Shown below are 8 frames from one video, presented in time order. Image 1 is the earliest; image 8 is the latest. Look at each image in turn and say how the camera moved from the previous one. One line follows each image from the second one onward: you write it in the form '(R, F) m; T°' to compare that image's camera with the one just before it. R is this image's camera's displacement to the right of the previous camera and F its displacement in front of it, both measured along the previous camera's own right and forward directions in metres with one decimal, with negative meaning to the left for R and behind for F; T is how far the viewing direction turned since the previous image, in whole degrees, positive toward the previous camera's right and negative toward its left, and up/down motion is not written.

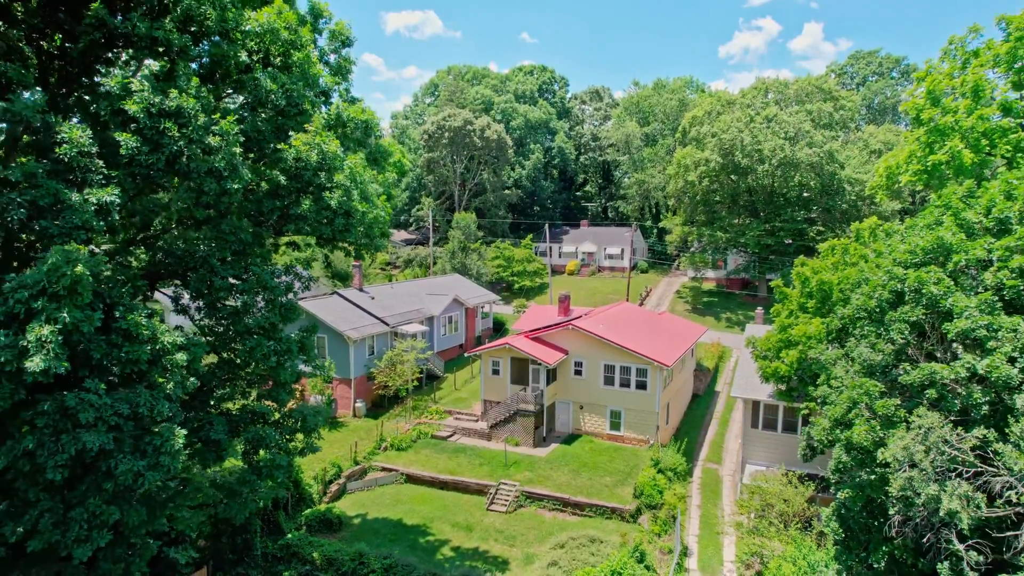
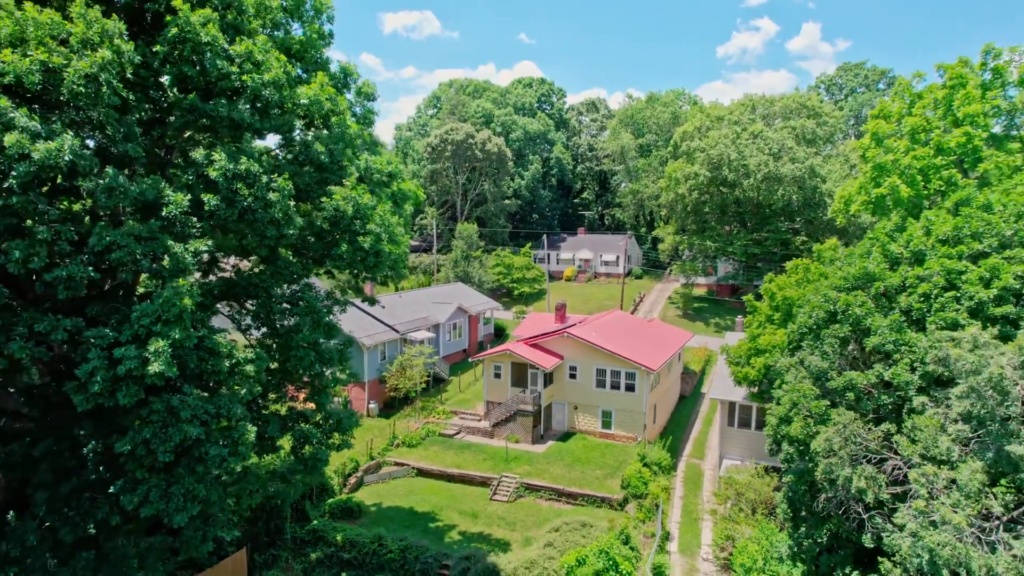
(0.0, -1.2) m; 0°
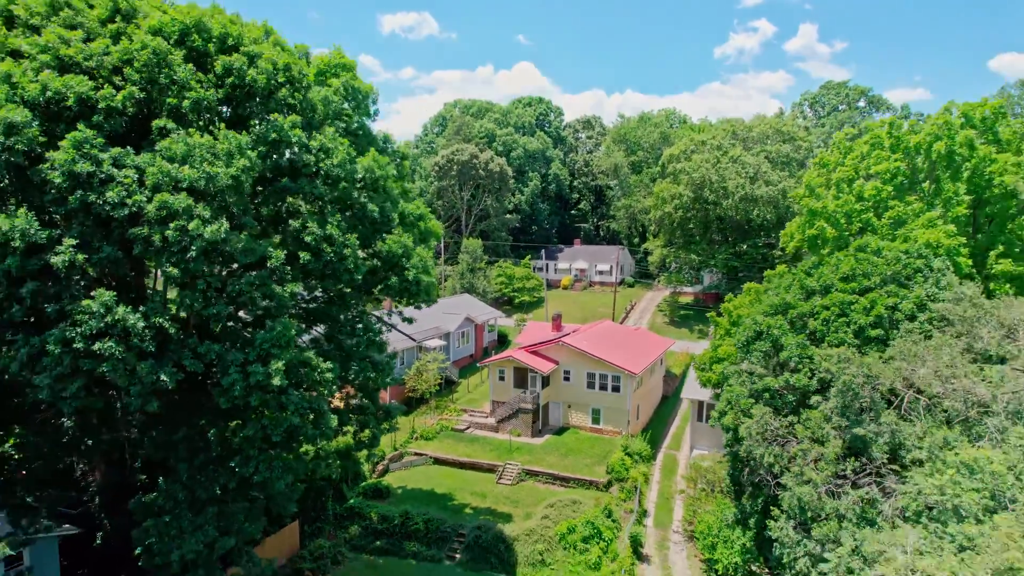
(-0.1, -2.2) m; 0°
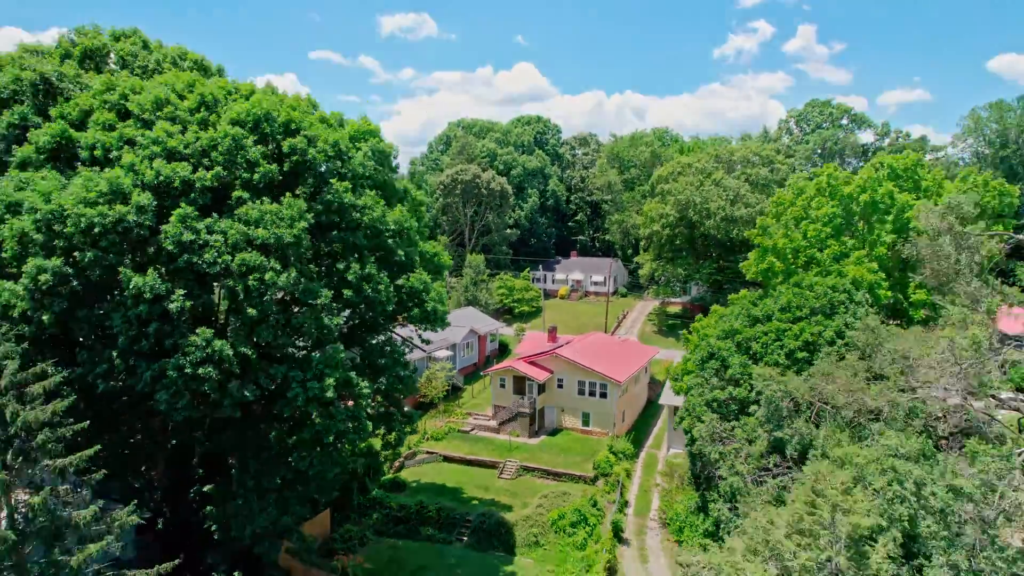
(0.0, -2.1) m; 0°
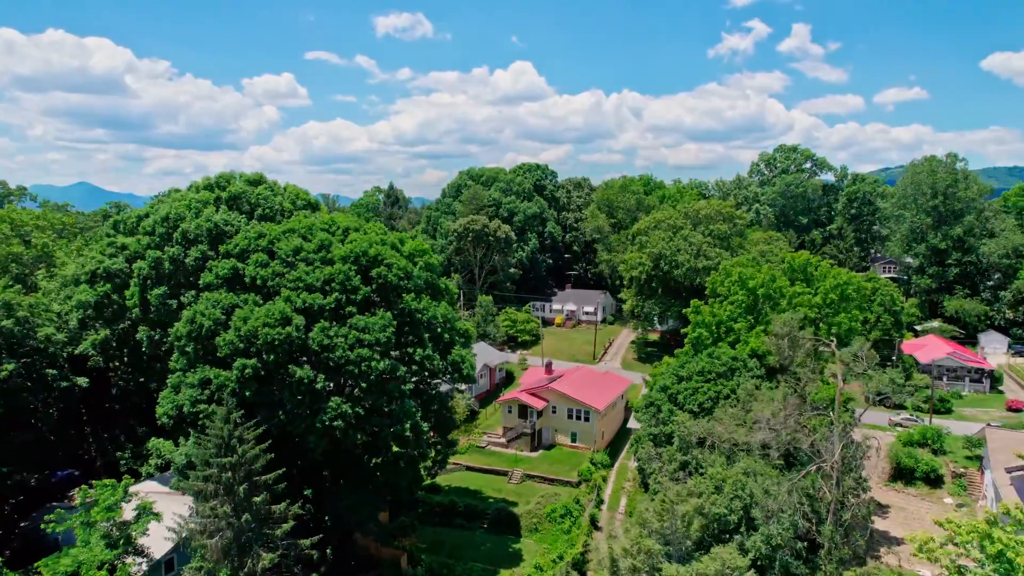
(-0.2, -5.6) m; 0°
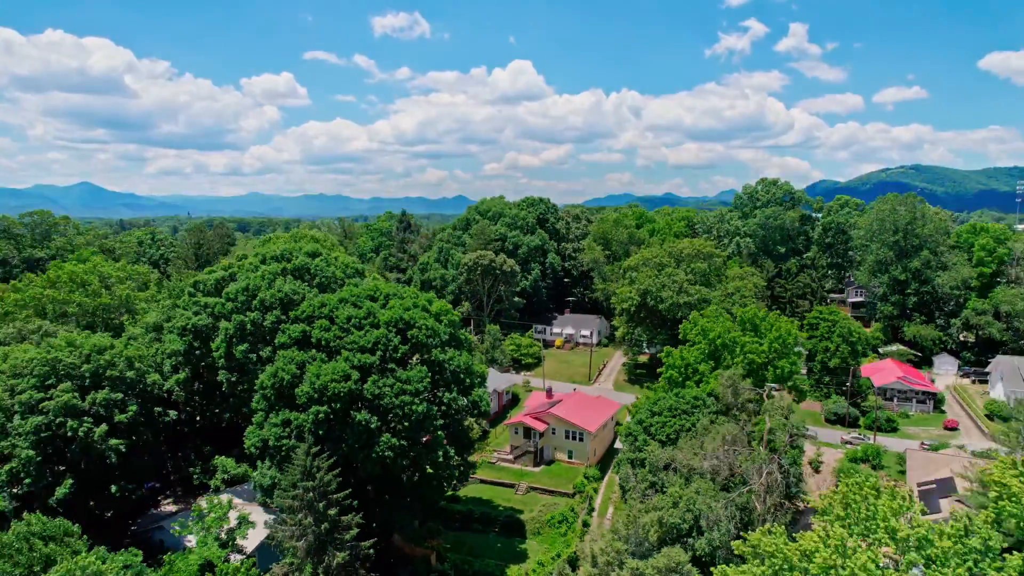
(-0.2, -4.4) m; 0°
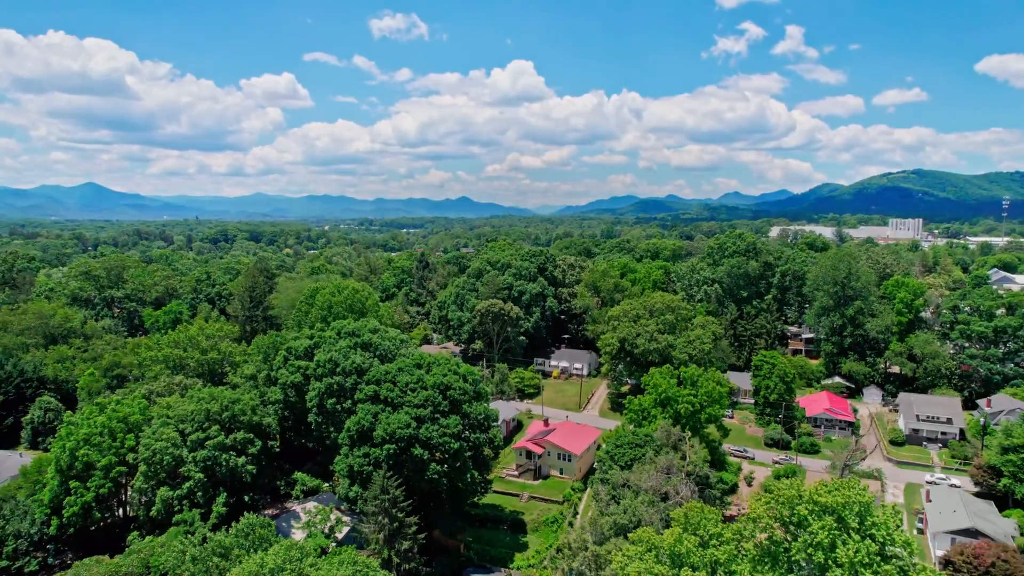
(-0.2, -8.9) m; 0°
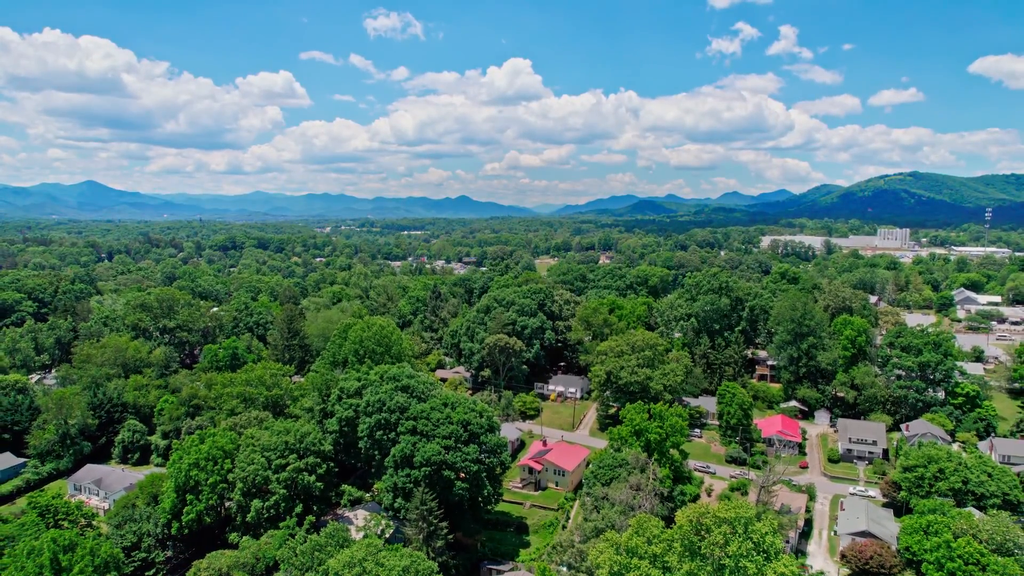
(-0.5, -8.6) m; 0°
